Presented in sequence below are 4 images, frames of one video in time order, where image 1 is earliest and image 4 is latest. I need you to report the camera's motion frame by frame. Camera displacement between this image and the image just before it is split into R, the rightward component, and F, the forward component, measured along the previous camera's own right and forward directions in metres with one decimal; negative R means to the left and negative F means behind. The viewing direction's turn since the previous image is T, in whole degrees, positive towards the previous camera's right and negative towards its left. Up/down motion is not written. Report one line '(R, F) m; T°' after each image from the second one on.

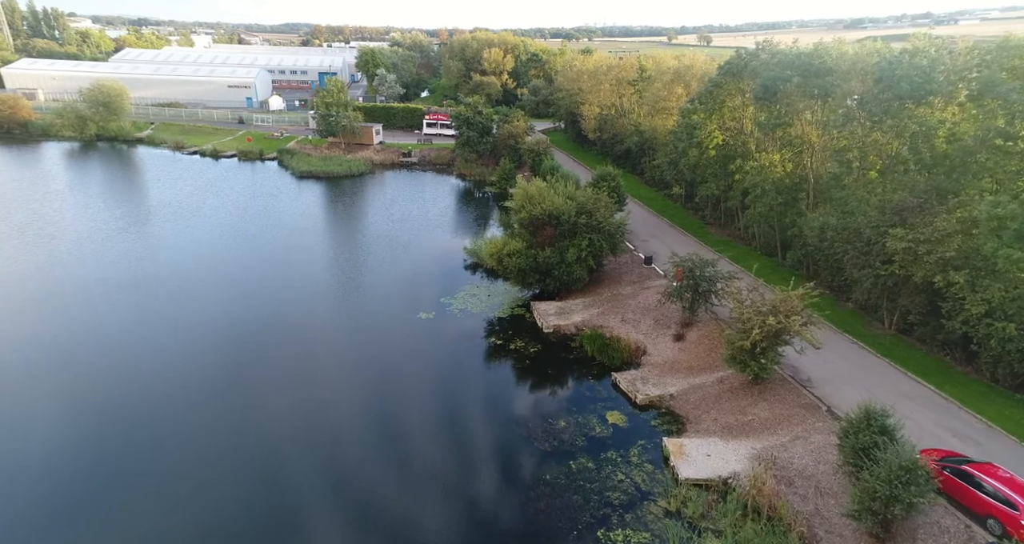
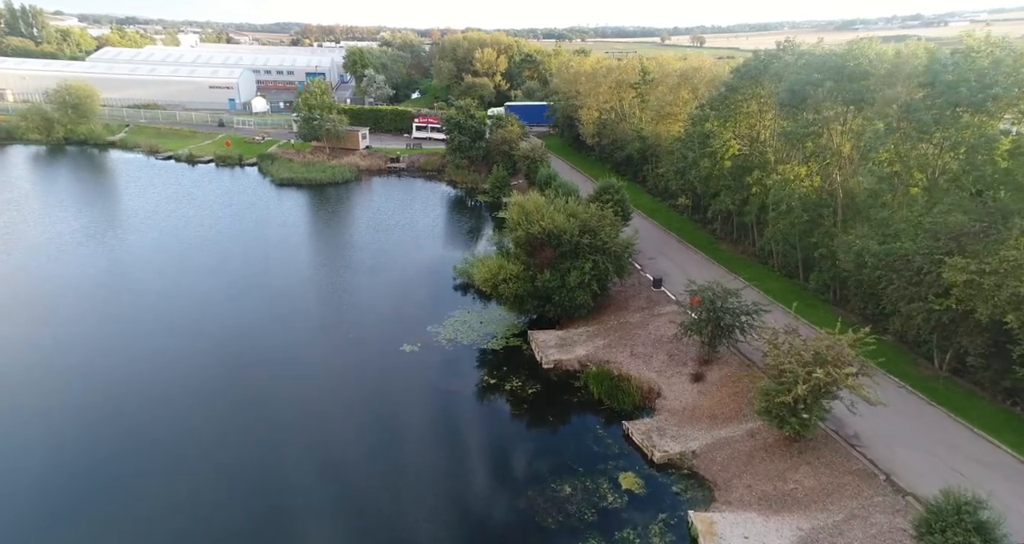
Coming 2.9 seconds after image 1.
(-0.1, +2.9) m; +1°
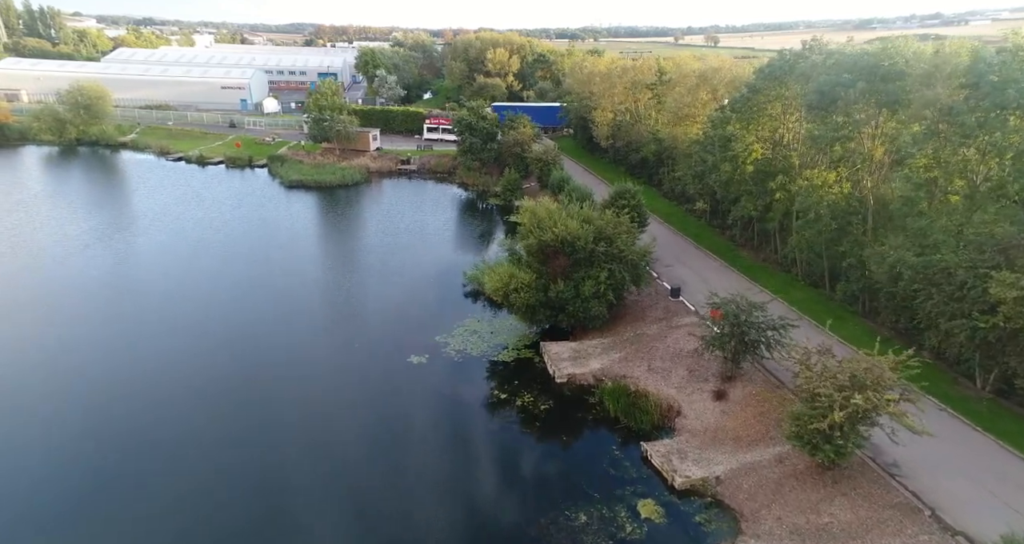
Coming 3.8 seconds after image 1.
(0.0, +1.0) m; -1°
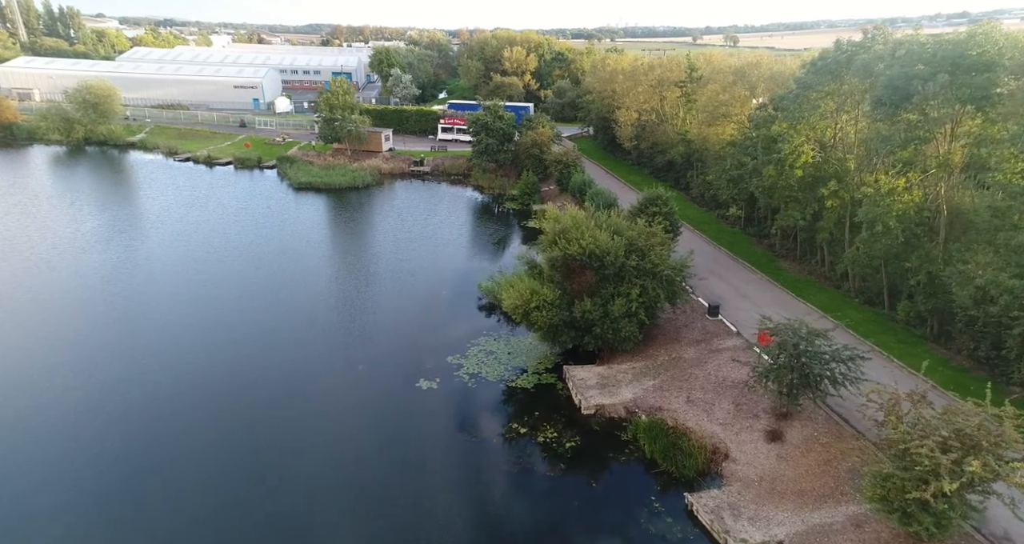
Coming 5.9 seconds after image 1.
(-0.2, +2.4) m; -1°
